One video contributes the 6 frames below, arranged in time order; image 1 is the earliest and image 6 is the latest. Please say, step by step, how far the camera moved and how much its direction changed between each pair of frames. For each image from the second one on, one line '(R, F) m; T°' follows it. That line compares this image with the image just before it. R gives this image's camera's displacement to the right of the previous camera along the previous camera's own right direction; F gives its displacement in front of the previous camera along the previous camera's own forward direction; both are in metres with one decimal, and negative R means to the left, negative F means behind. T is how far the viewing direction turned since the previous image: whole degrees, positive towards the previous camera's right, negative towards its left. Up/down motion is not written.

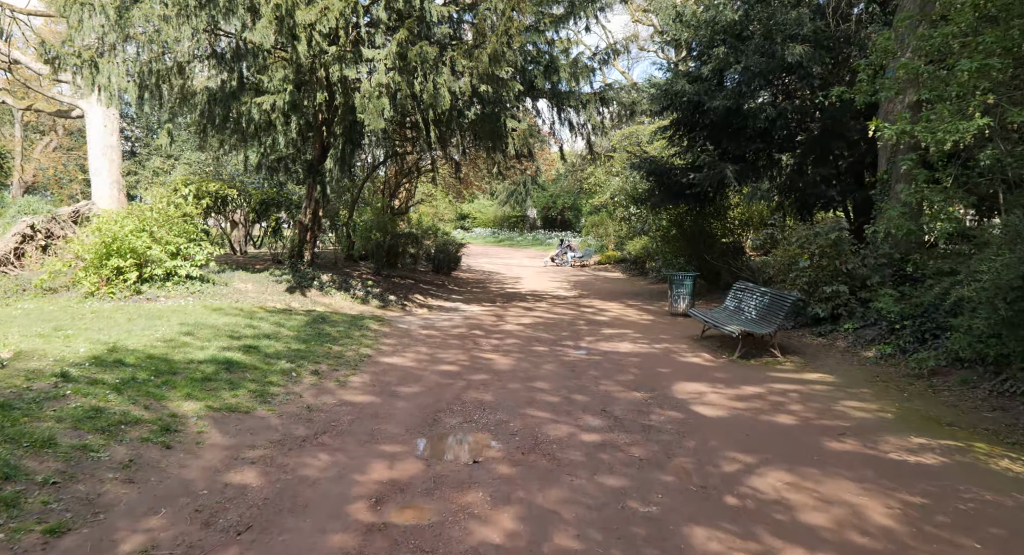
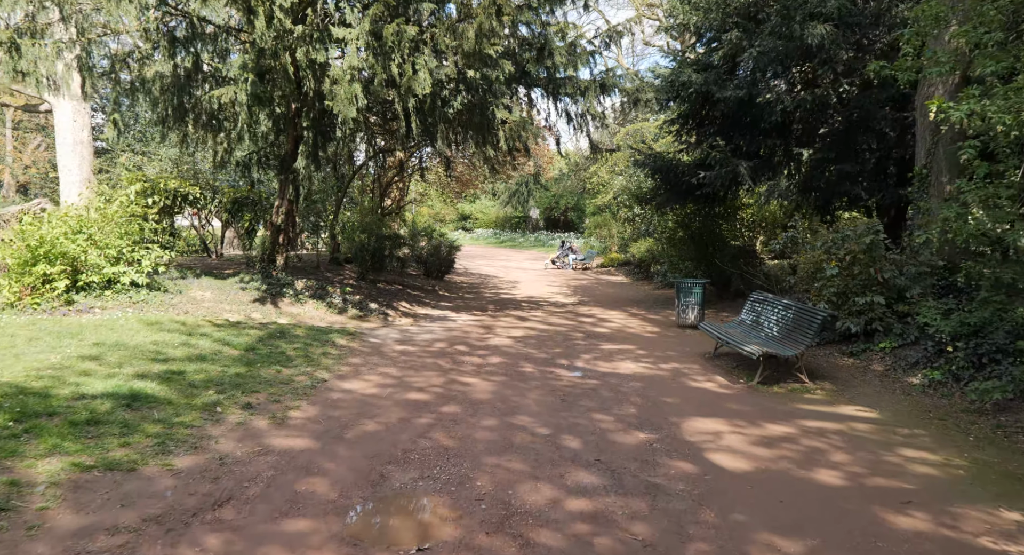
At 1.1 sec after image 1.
(+0.3, +1.3) m; 0°
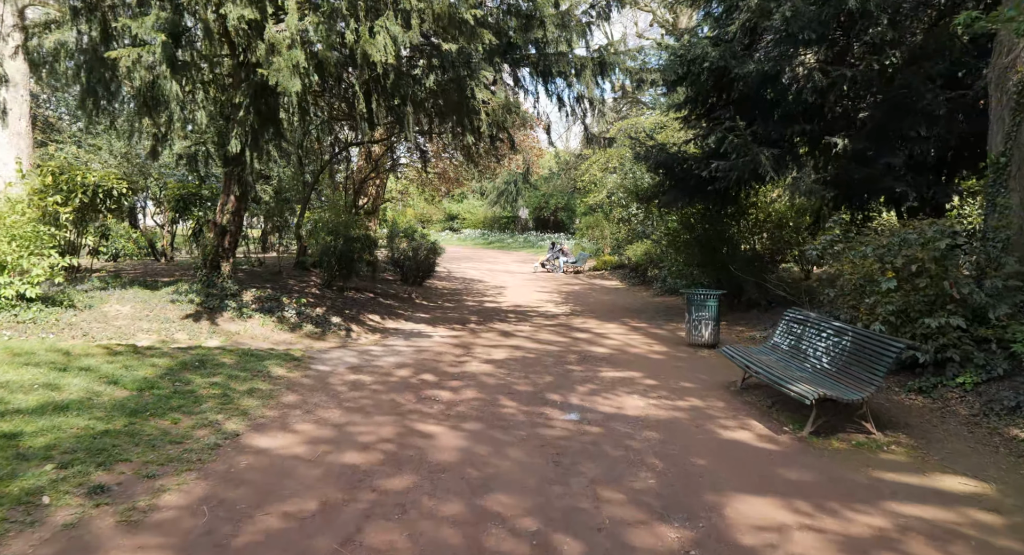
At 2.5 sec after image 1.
(+0.1, +1.8) m; +1°
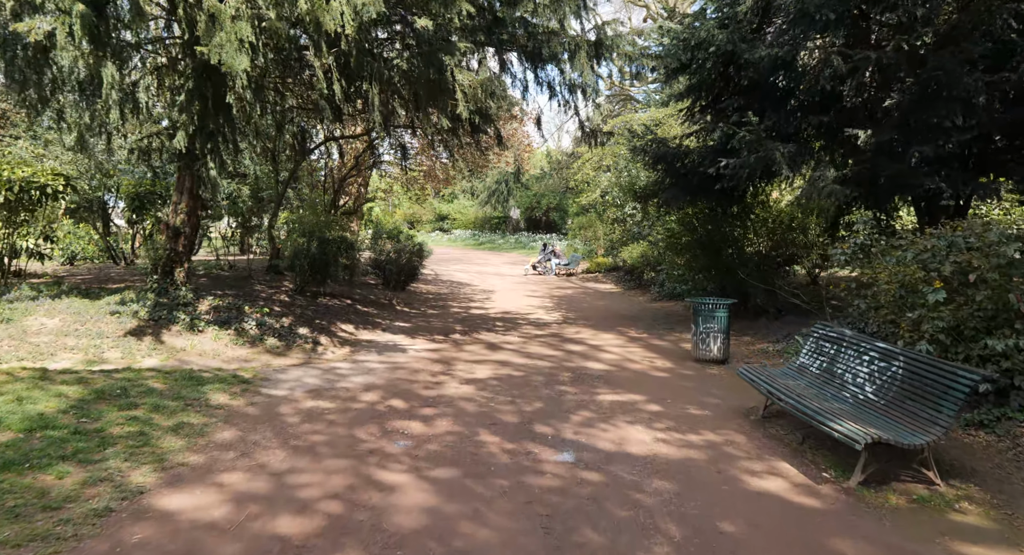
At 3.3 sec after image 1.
(+0.1, +1.1) m; +1°
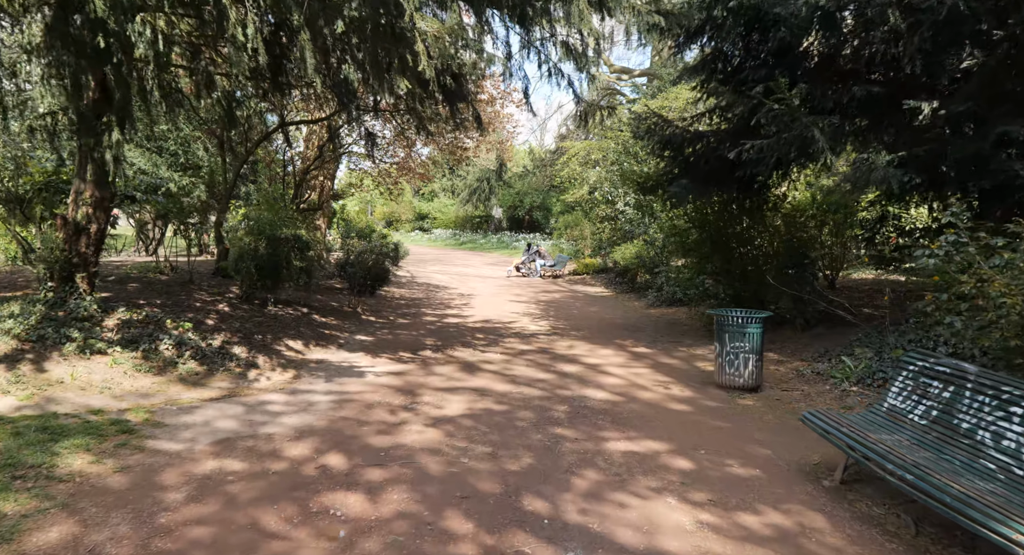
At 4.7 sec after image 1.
(0.0, +1.8) m; +1°
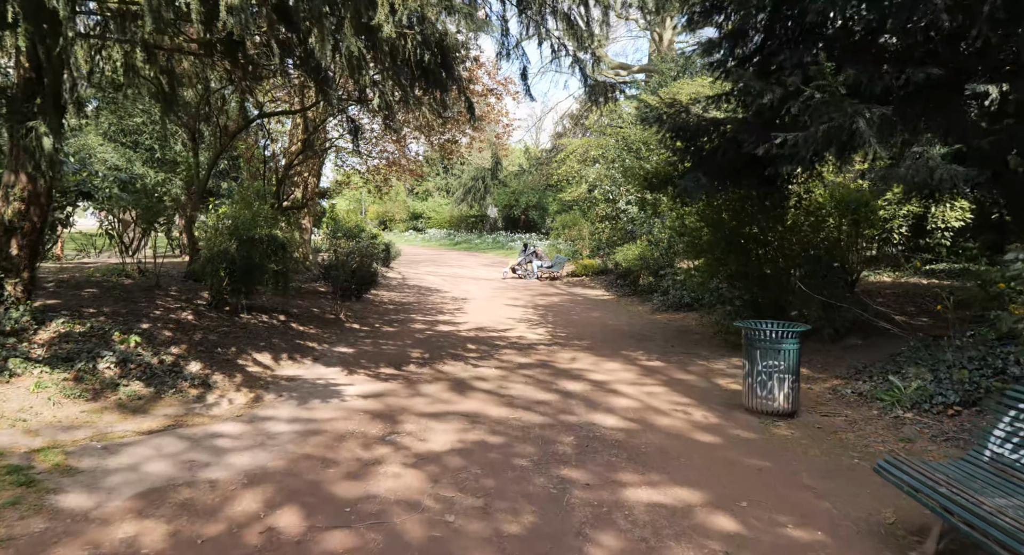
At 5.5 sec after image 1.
(0.0, +1.0) m; 0°
